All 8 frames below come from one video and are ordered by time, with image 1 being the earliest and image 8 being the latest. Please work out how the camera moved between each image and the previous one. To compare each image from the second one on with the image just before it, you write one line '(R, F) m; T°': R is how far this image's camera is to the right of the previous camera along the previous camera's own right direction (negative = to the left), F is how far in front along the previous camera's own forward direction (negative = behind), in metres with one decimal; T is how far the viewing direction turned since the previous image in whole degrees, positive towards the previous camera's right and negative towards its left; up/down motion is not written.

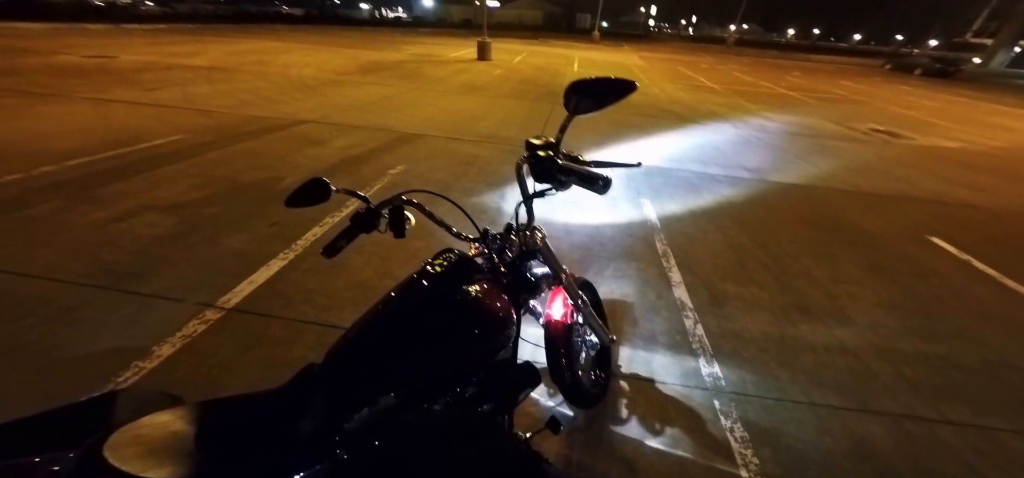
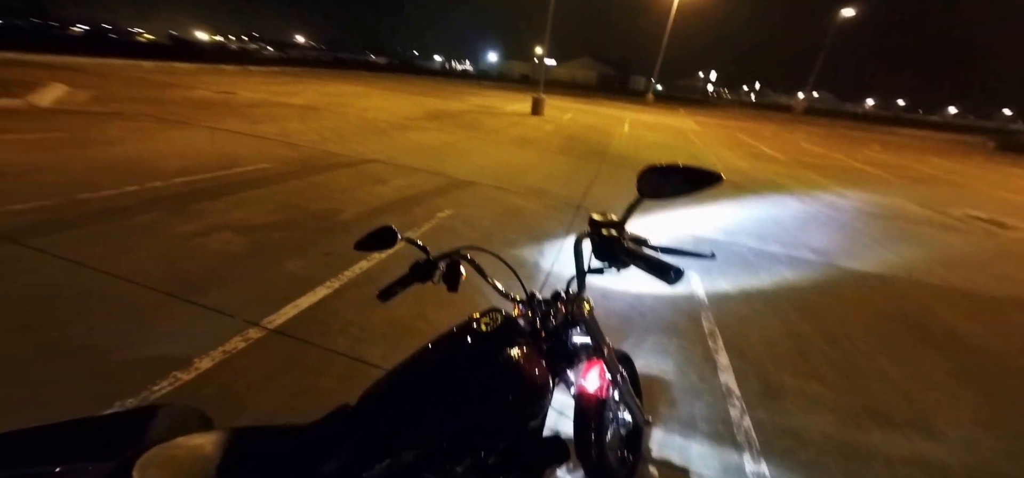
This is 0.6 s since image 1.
(+0.1, 0.0) m; -7°
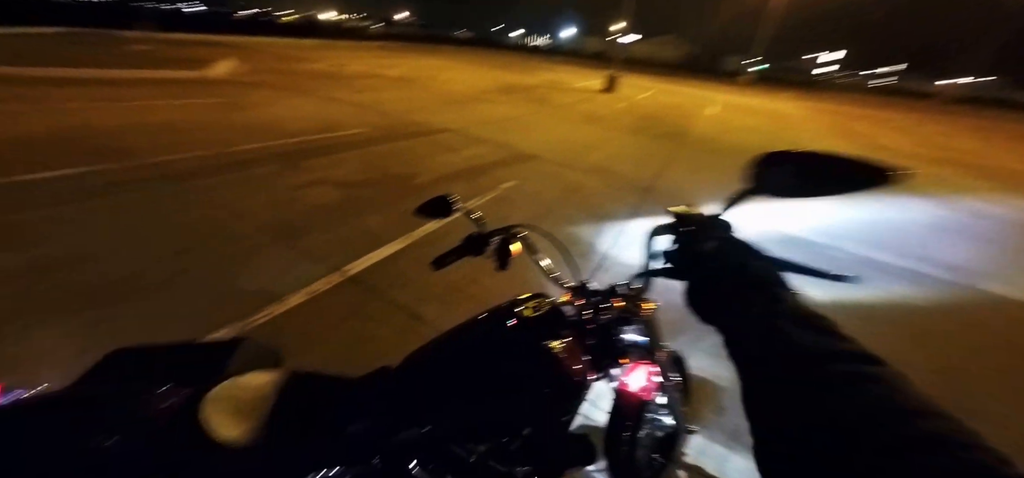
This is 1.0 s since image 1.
(0.0, -0.2) m; -9°
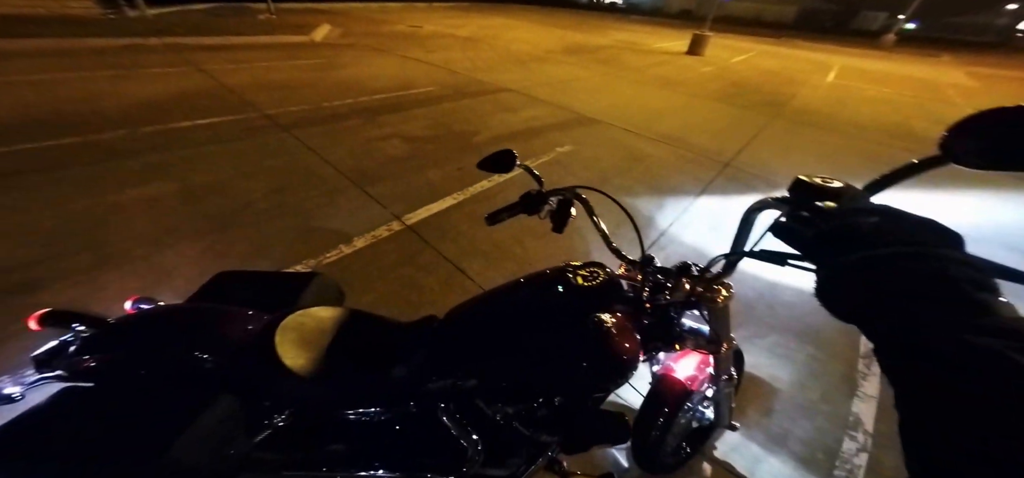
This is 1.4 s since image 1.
(+0.1, -0.1) m; -9°
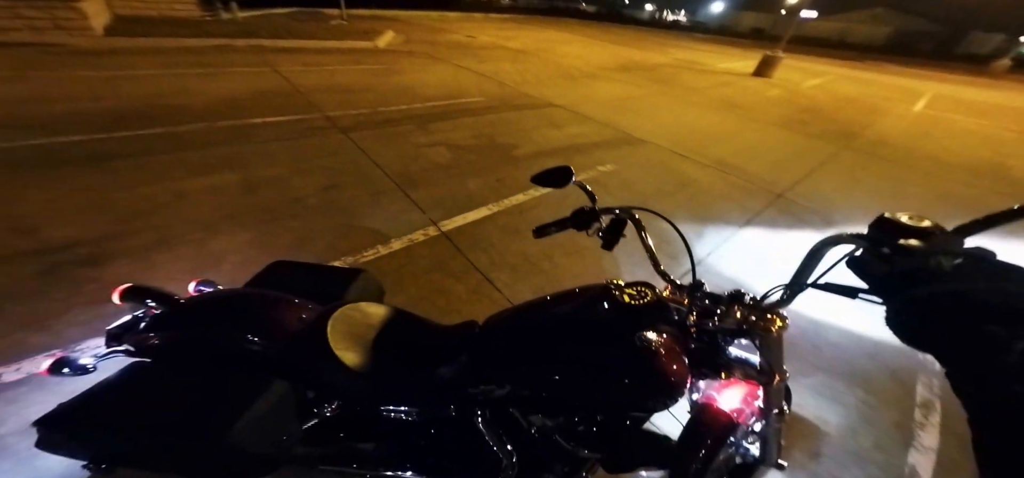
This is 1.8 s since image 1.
(+0.1, 0.0) m; -6°
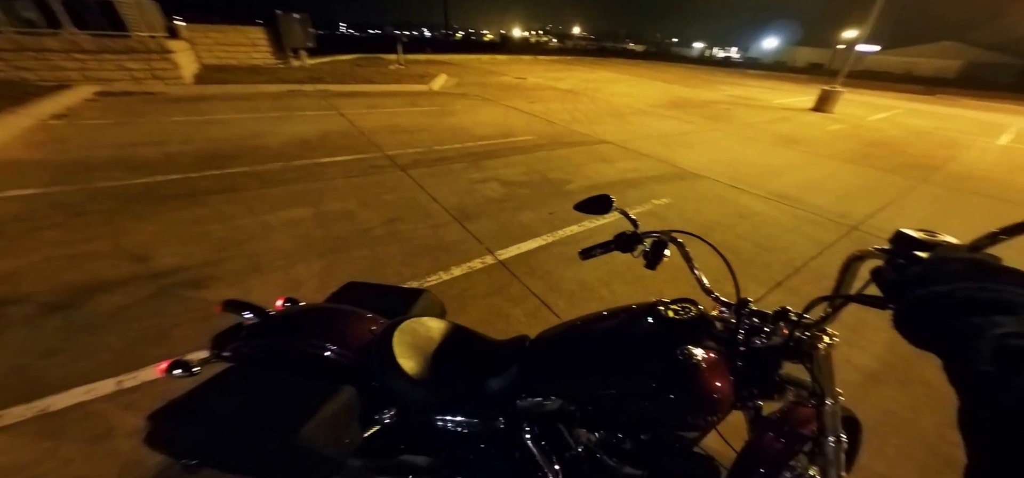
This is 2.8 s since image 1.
(-0.2, 0.0) m; -6°
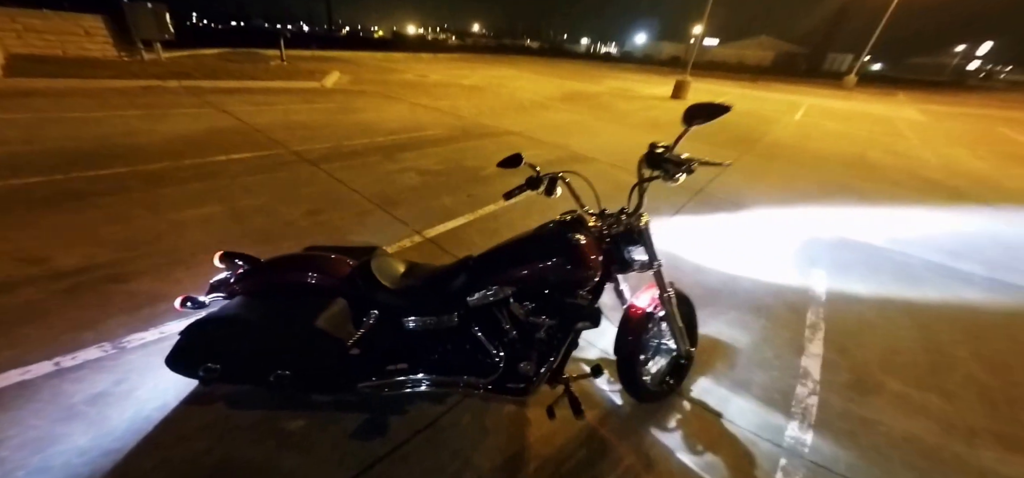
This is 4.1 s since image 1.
(-0.1, -0.5) m; +12°
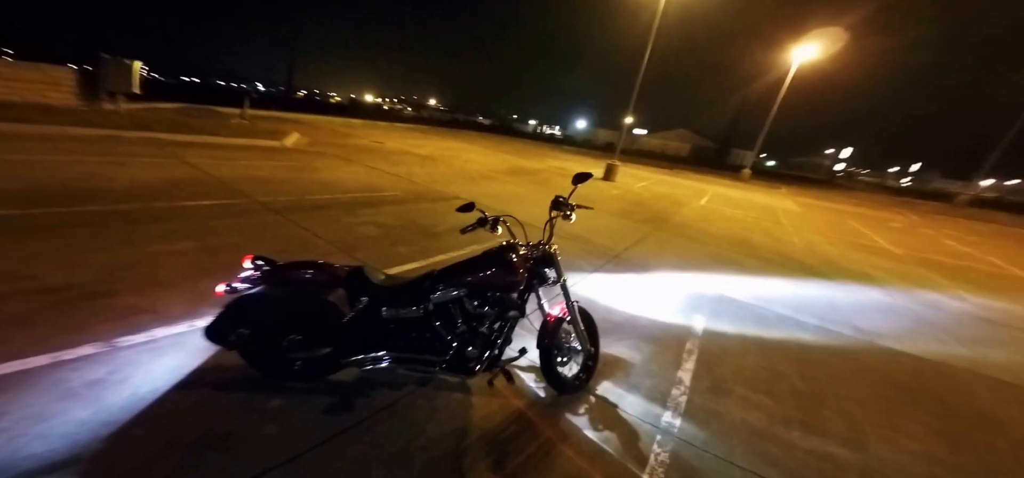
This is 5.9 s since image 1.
(+0.1, -0.8) m; +8°
